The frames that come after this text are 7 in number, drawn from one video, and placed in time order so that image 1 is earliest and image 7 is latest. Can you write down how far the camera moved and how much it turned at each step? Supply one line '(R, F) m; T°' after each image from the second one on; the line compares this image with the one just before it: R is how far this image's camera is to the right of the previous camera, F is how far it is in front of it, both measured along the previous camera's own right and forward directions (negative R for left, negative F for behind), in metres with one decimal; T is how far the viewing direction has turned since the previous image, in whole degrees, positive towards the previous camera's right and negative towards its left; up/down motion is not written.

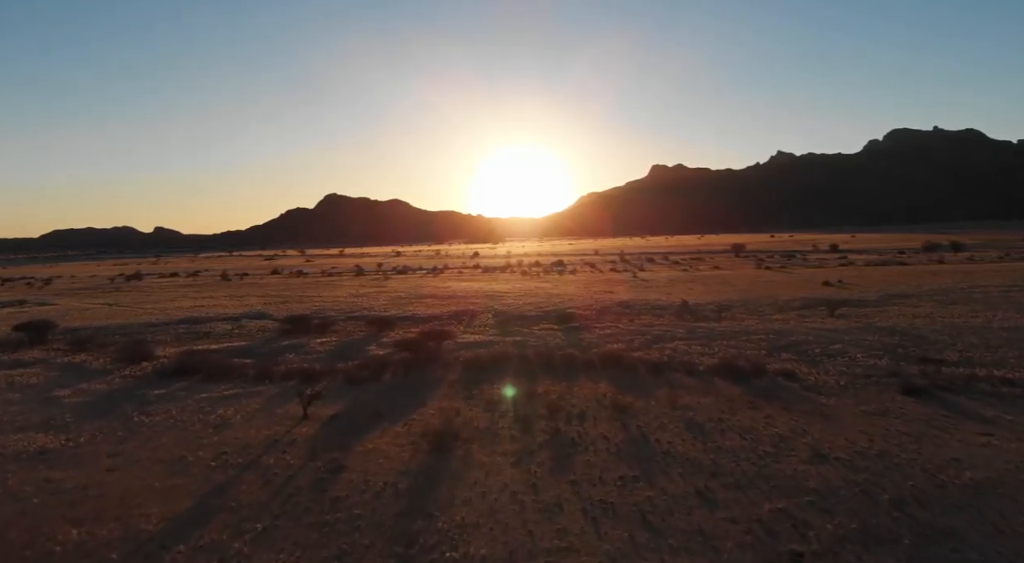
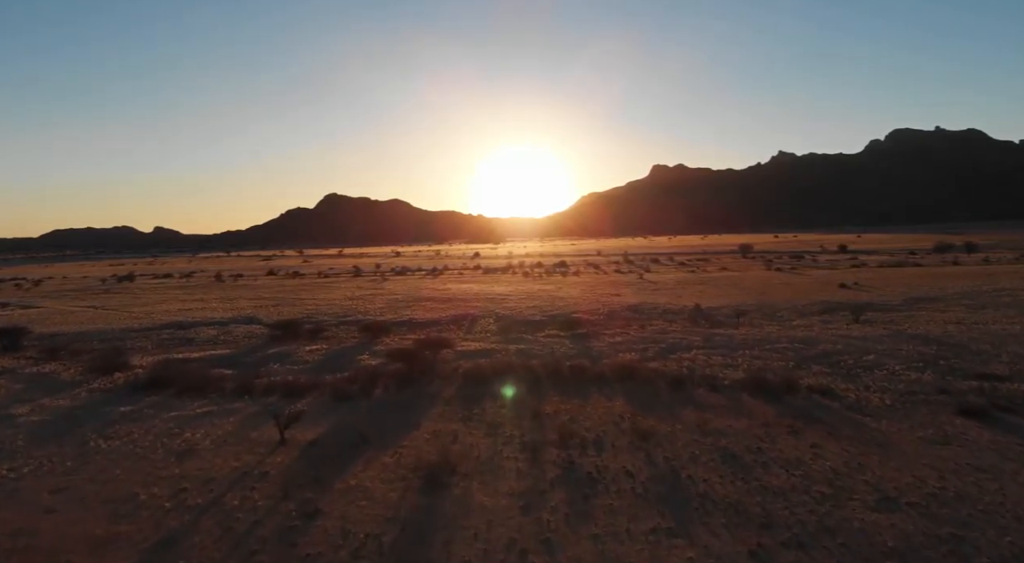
(-0.1, +2.0) m; 0°
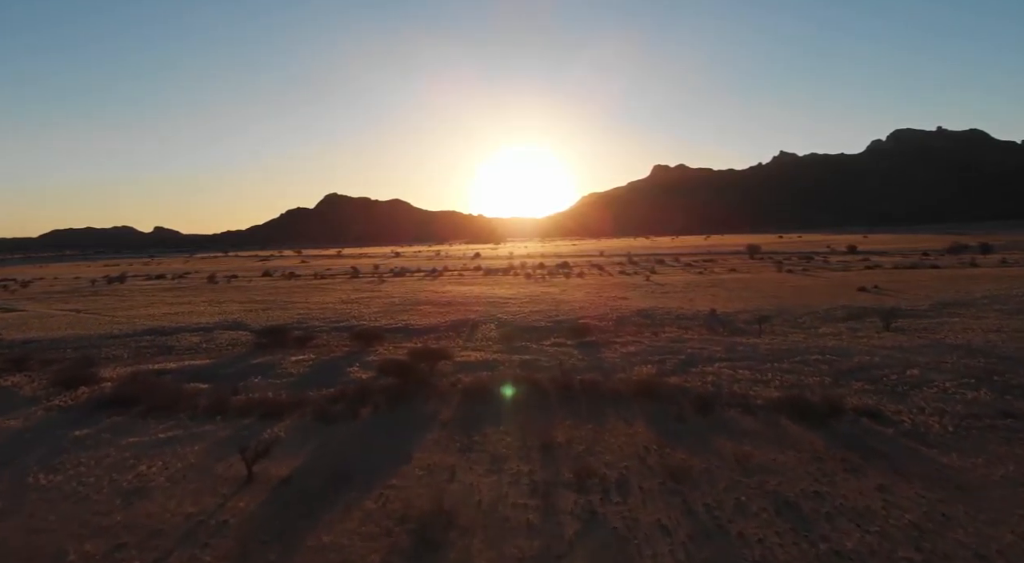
(-0.1, +2.1) m; 0°
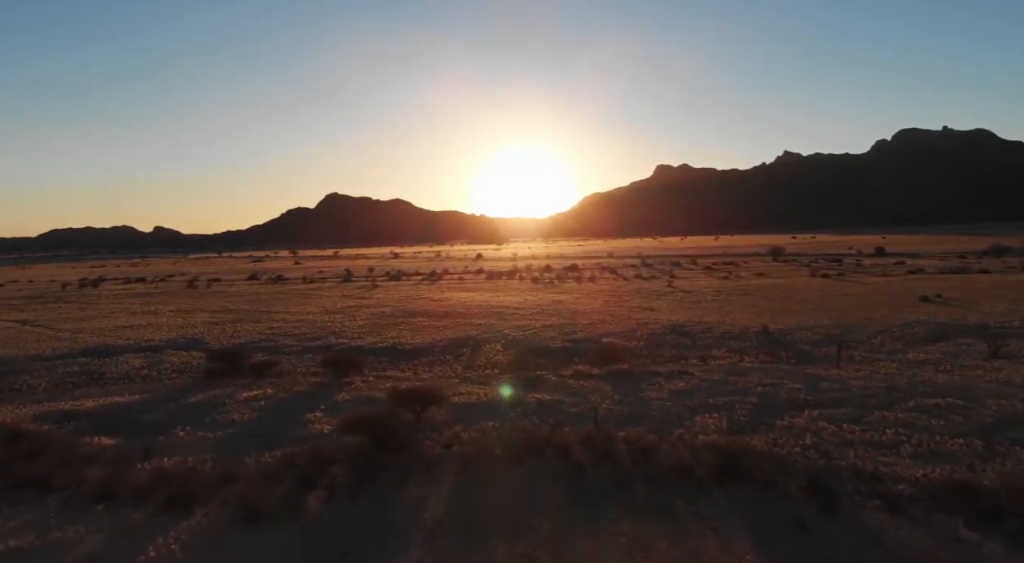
(-0.3, +5.4) m; 0°
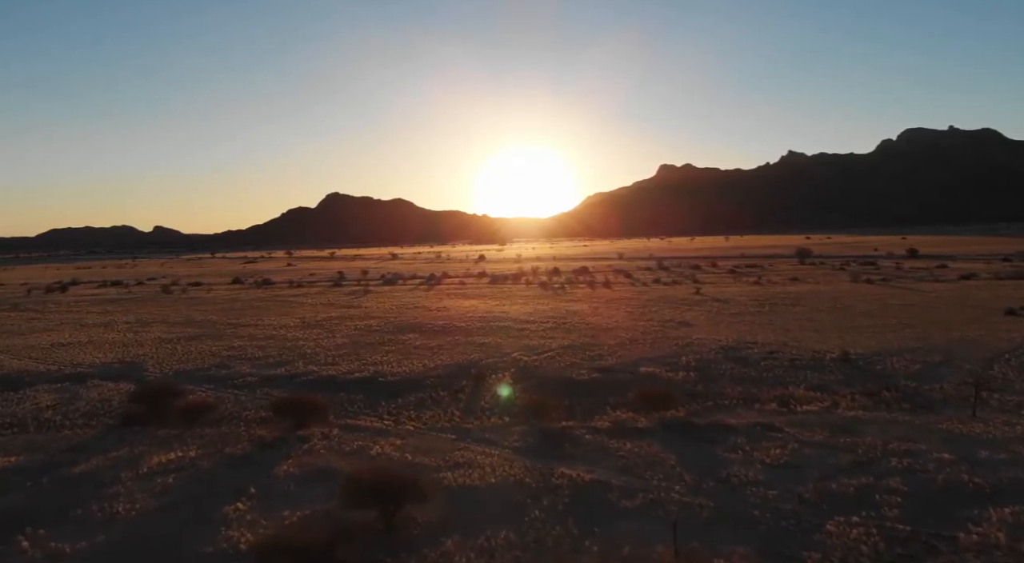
(-0.3, +5.5) m; 0°
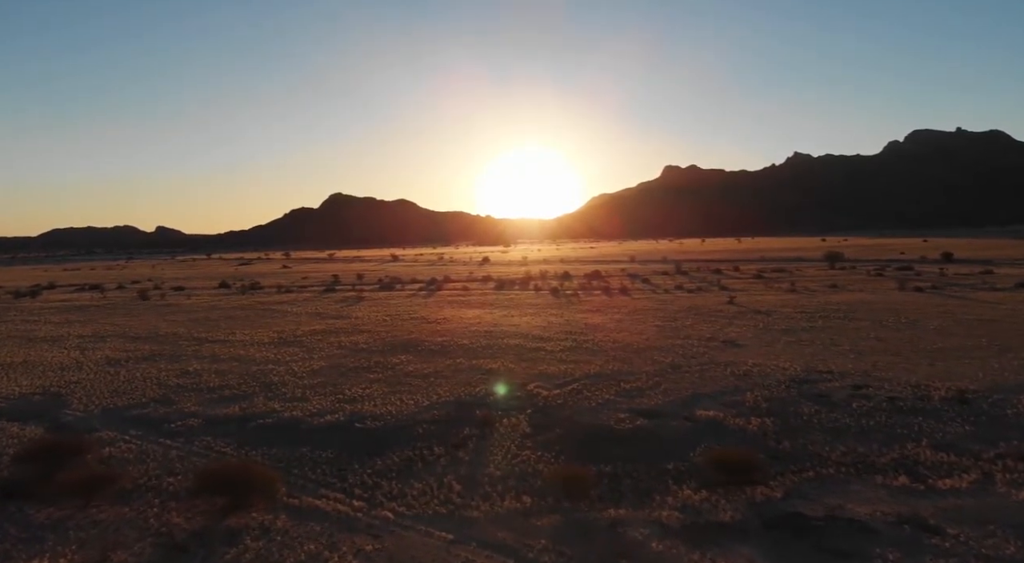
(-0.3, +4.6) m; 0°
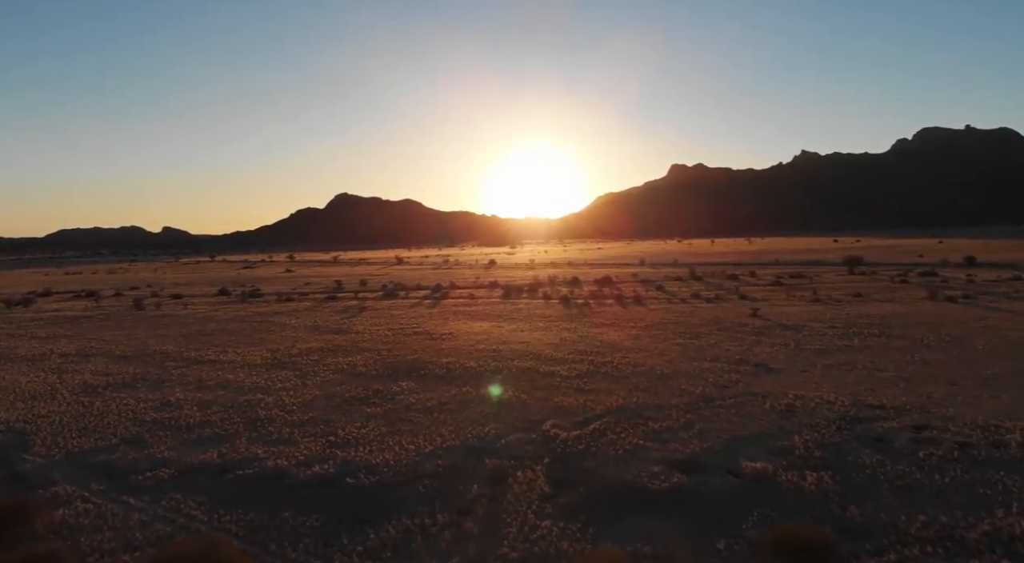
(-0.2, +2.0) m; 0°
